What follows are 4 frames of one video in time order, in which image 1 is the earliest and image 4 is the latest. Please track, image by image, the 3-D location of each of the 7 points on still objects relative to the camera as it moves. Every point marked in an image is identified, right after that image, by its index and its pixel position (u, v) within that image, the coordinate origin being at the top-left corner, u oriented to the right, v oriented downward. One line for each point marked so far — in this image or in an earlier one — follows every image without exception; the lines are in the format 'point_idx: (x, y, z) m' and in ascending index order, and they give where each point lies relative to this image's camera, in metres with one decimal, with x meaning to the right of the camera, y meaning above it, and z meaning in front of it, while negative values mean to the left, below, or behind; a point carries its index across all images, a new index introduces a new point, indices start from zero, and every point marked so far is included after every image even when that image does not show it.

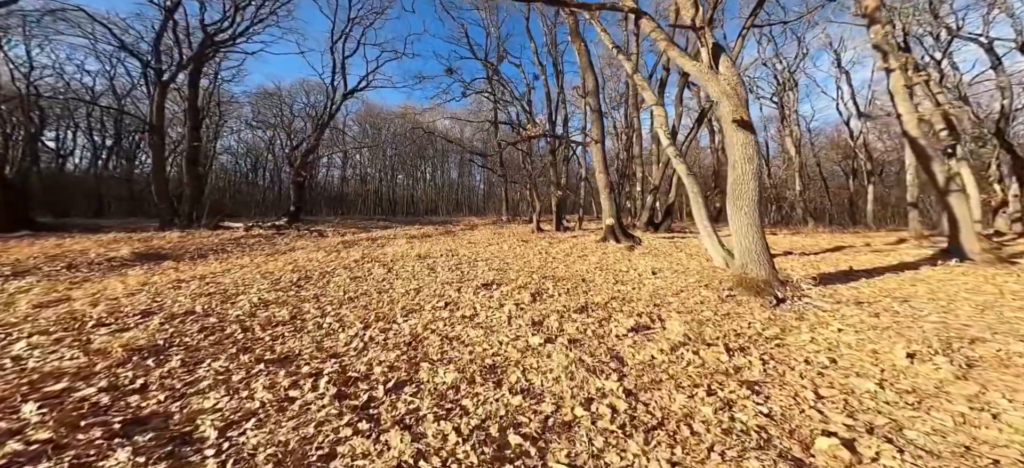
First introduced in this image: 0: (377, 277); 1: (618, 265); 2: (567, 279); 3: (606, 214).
0: (-2.7, -0.9, +7.1) m
1: (+2.3, -0.7, +7.8) m
2: (+1.0, -0.9, +6.6) m
3: (+3.1, +0.6, +12.1) m
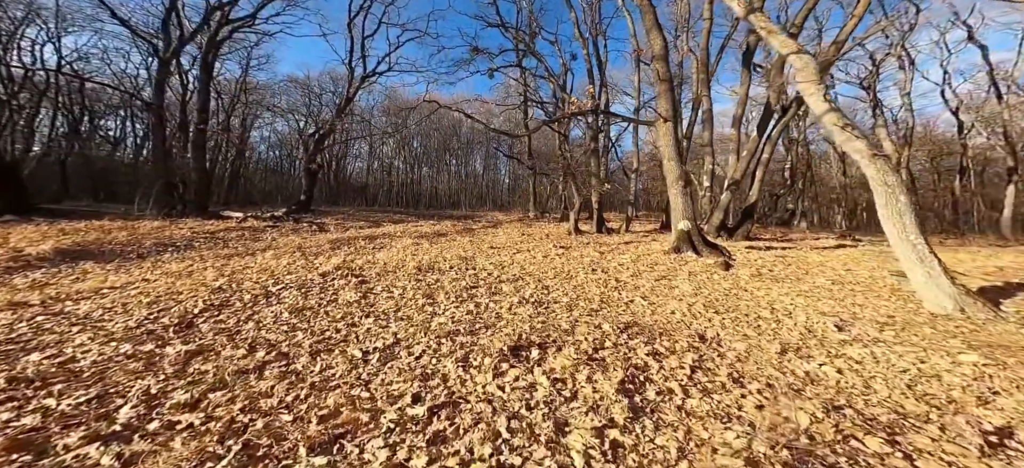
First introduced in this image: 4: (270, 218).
0: (-2.1, -0.9, +4.3) m
1: (+2.9, -0.9, +4.6) m
2: (+1.5, -1.0, +3.5) m
3: (+4.0, +0.4, +8.9) m
4: (-9.4, +0.6, +14.2) m
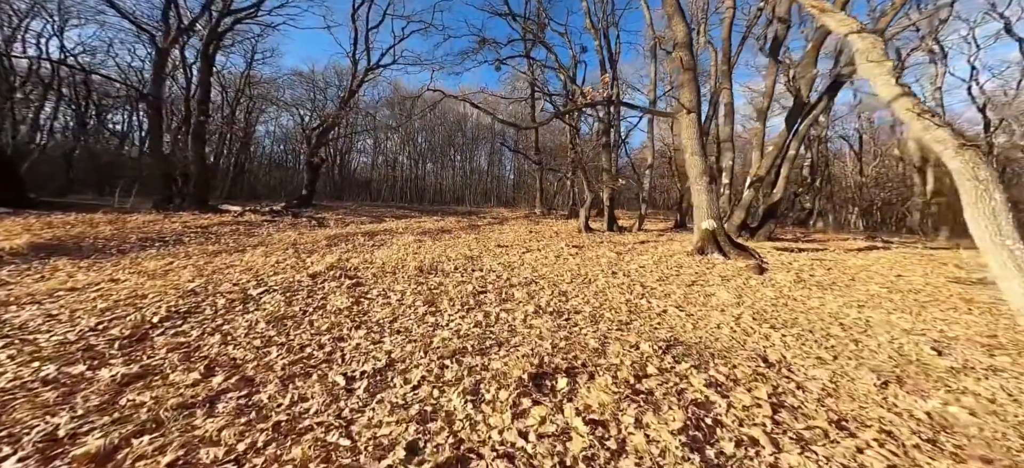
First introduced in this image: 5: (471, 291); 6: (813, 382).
0: (-1.9, -0.9, +3.7) m
1: (+3.1, -0.9, +4.0) m
2: (+1.7, -1.0, +2.8) m
3: (+4.3, +0.4, +8.2) m
4: (-9.1, +0.8, +13.6) m
5: (-0.5, -0.8, +4.9) m
6: (+2.1, -1.0, +2.6) m
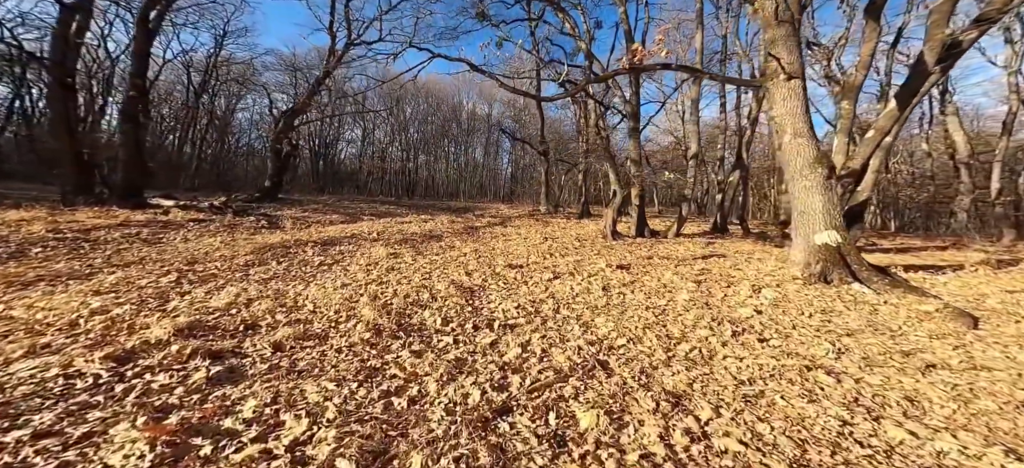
0: (-1.6, -1.1, +0.9) m
1: (+3.4, -1.2, +1.3) m
2: (+2.1, -1.3, +0.1) m
3: (+4.6, +0.2, +5.5) m
4: (-8.9, +0.8, +10.7) m
5: (-0.2, -1.0, +2.2) m
6: (+2.5, -1.3, -0.1) m
